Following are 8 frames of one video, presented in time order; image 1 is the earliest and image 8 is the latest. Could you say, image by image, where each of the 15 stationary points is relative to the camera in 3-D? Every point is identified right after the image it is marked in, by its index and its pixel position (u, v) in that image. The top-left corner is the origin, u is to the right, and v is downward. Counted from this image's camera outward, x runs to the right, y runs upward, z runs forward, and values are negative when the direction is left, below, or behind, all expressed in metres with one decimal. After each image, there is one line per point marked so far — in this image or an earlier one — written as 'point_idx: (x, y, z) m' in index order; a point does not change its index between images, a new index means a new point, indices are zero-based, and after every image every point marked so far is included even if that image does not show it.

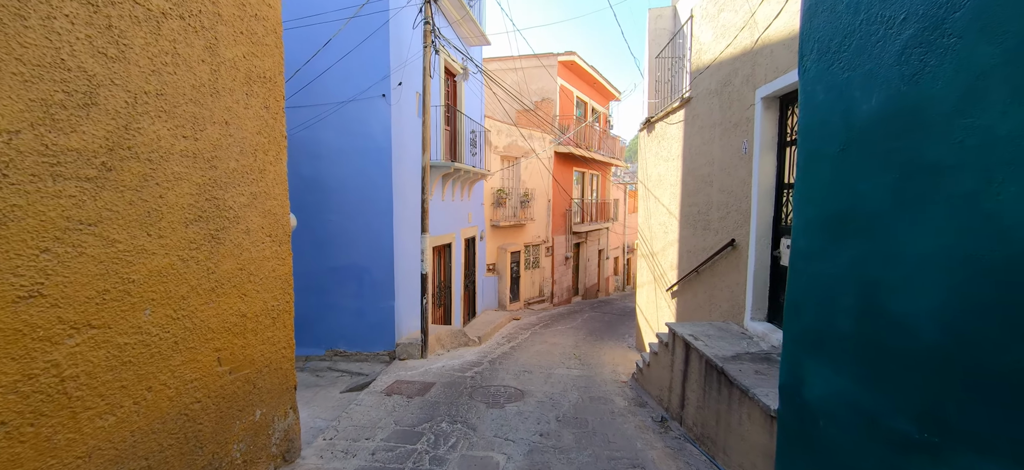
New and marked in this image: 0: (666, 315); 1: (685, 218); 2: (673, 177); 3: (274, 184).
0: (+2.4, -1.2, +7.4) m
1: (+2.3, +0.2, +6.7) m
2: (+2.4, +0.9, +7.3) m
3: (-1.6, +0.3, +3.2) m
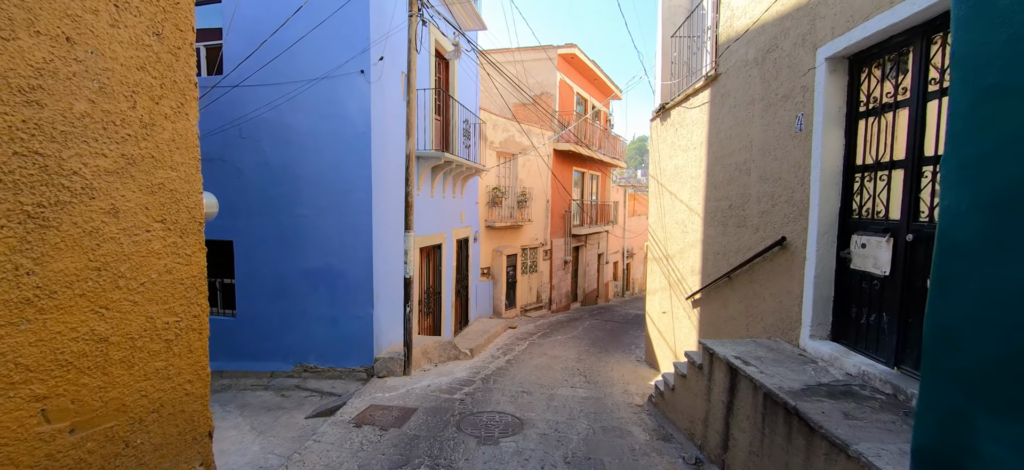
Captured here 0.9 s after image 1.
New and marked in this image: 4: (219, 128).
0: (+2.3, -1.2, +6.5) m
1: (+2.3, +0.2, +5.7) m
2: (+2.4, +0.9, +6.4) m
3: (-1.6, +0.4, +2.3) m
4: (-4.1, +1.5, +6.8) m
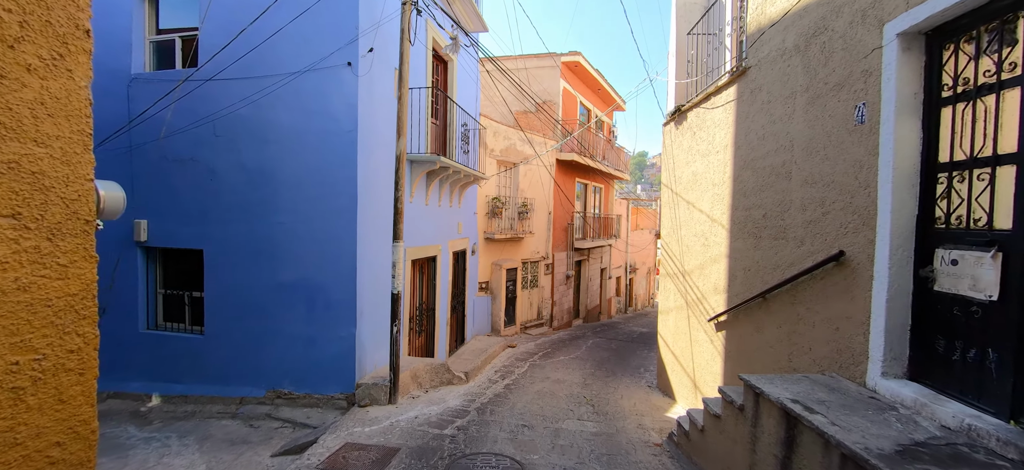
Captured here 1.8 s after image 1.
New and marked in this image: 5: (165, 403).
0: (+2.3, -1.4, +5.7) m
1: (+2.3, +0.1, +5.0) m
2: (+2.4, +0.7, +5.7) m
3: (-1.6, +0.4, +1.6) m
4: (-4.1, +1.4, +6.1) m
5: (-4.5, -2.2, +6.3) m
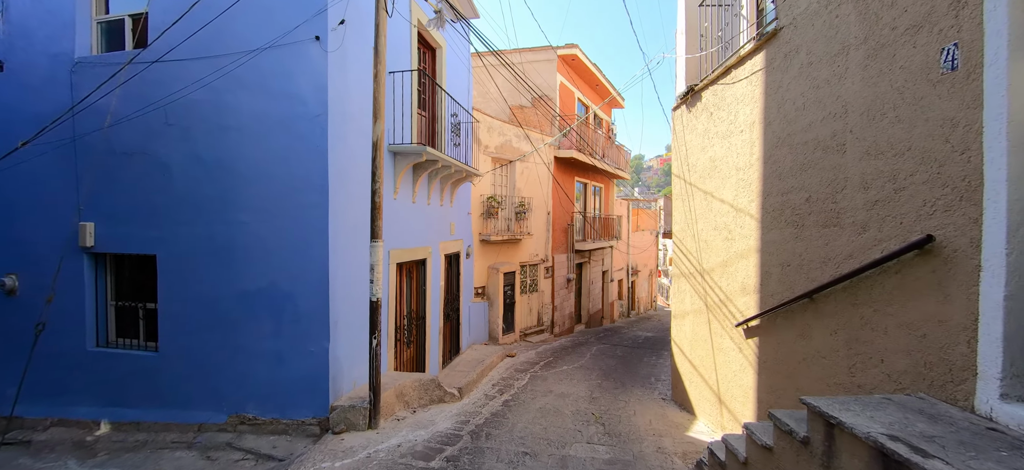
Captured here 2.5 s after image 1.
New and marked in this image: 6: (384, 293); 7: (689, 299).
0: (+2.3, -1.3, +5.0) m
1: (+2.3, +0.2, +4.3) m
2: (+2.3, +0.8, +5.0) m
3: (-1.6, +0.5, +0.8) m
4: (-4.1, +1.4, +5.4) m
5: (-4.5, -2.2, +5.5) m
6: (-1.6, -0.7, +6.1) m
7: (+2.3, -0.8, +6.4) m
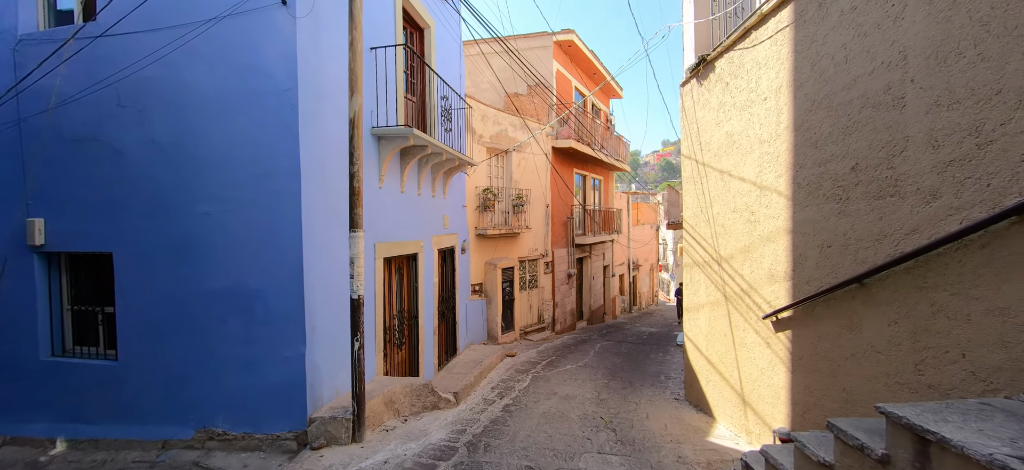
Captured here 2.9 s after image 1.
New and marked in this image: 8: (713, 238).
0: (+2.3, -1.2, +4.4) m
1: (+2.3, +0.4, +3.7) m
2: (+2.3, +1.0, +4.4) m
3: (-1.6, +0.6, +0.3) m
4: (-4.2, +1.4, +4.8) m
5: (-4.5, -2.2, +5.0) m
6: (-1.6, -0.6, +5.5) m
7: (+2.3, -0.7, +5.8) m
8: (+2.3, 0.0, +5.4) m
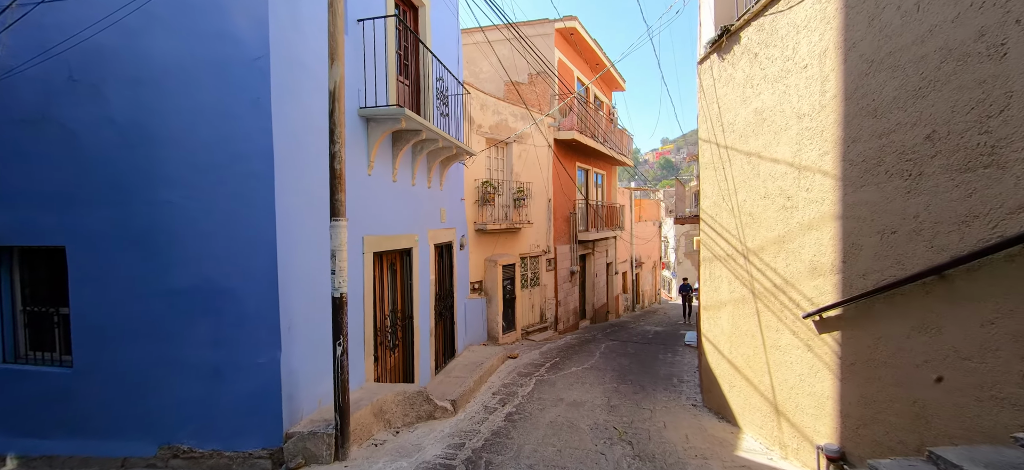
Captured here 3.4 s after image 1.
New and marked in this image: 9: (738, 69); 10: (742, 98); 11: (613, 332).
0: (+2.3, -1.1, +3.9) m
1: (+2.3, +0.5, +3.2) m
2: (+2.3, +1.1, +3.9) m
3: (-1.6, +0.6, -0.3) m
4: (-4.2, +1.5, +4.2) m
5: (-4.5, -2.1, +4.4) m
6: (-1.6, -0.6, +5.0) m
7: (+2.3, -0.6, +5.3) m
8: (+2.3, +0.1, +4.9) m
9: (+2.3, +1.7, +4.8) m
10: (+2.3, +1.4, +4.8) m
11: (+2.9, -2.9, +14.3) m
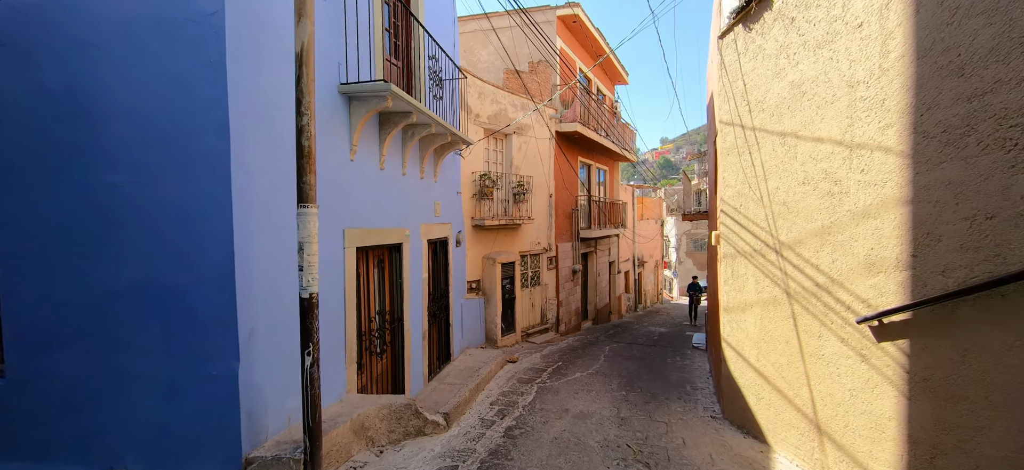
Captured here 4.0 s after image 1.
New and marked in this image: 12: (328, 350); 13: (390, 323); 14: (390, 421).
0: (+2.3, -1.0, +3.3) m
1: (+2.3, +0.5, +2.6) m
2: (+2.3, +1.1, +3.3) m
3: (-1.6, +0.7, -0.9) m
4: (-4.2, +1.5, +3.6) m
5: (-4.5, -2.1, +3.8) m
6: (-1.6, -0.5, +4.4) m
7: (+2.3, -0.5, +4.7) m
8: (+2.3, +0.1, +4.3) m
9: (+2.3, +1.7, +4.2) m
10: (+2.3, +1.4, +4.2) m
11: (+2.9, -2.8, +13.8) m
12: (-1.6, -1.0, +4.3) m
13: (-1.4, -1.0, +5.8) m
14: (-1.1, -1.7, +4.4) m
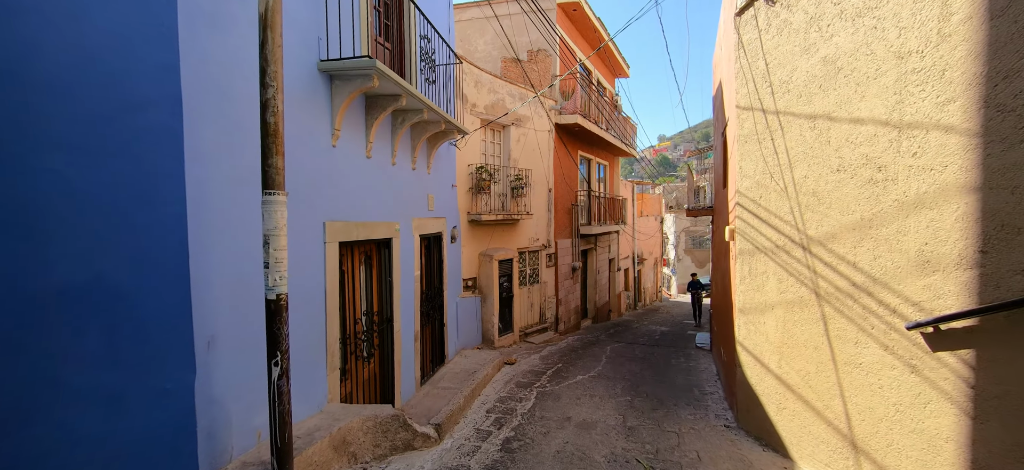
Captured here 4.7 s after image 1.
0: (+2.3, -0.9, +2.9) m
1: (+2.3, +0.6, +2.2) m
2: (+2.3, +1.2, +2.9) m
3: (-1.6, +0.7, -1.3) m
4: (-4.2, +1.6, +3.2) m
5: (-4.5, -2.0, +3.4) m
6: (-1.6, -0.4, +4.0) m
7: (+2.3, -0.4, +4.3) m
8: (+2.3, +0.2, +3.9) m
9: (+2.2, +1.8, +3.8) m
10: (+2.3, +1.5, +3.8) m
11: (+2.9, -2.7, +13.4) m
12: (-1.6, -1.0, +3.9) m
13: (-1.5, -1.0, +5.4) m
14: (-1.1, -1.6, +4.0) m
